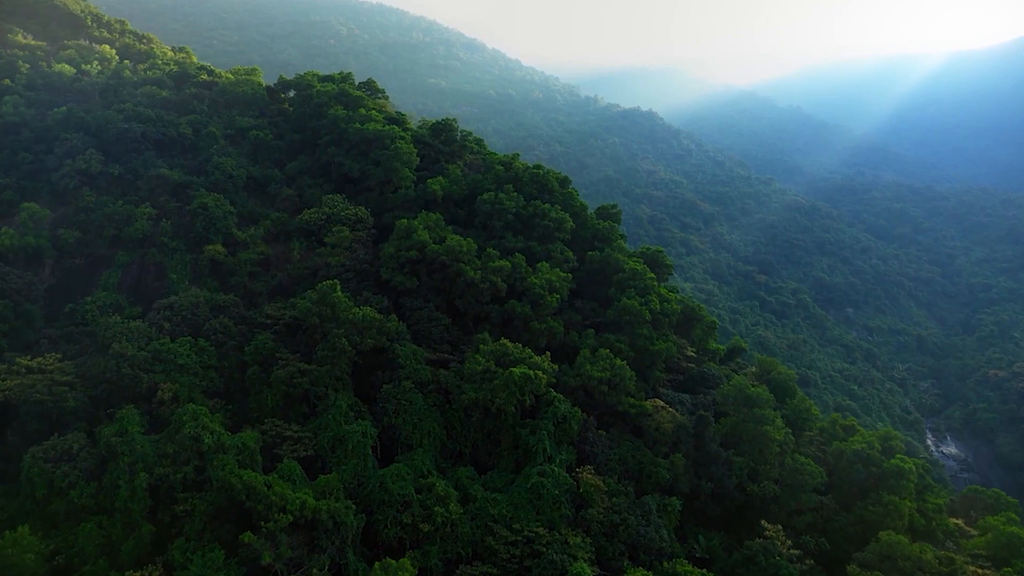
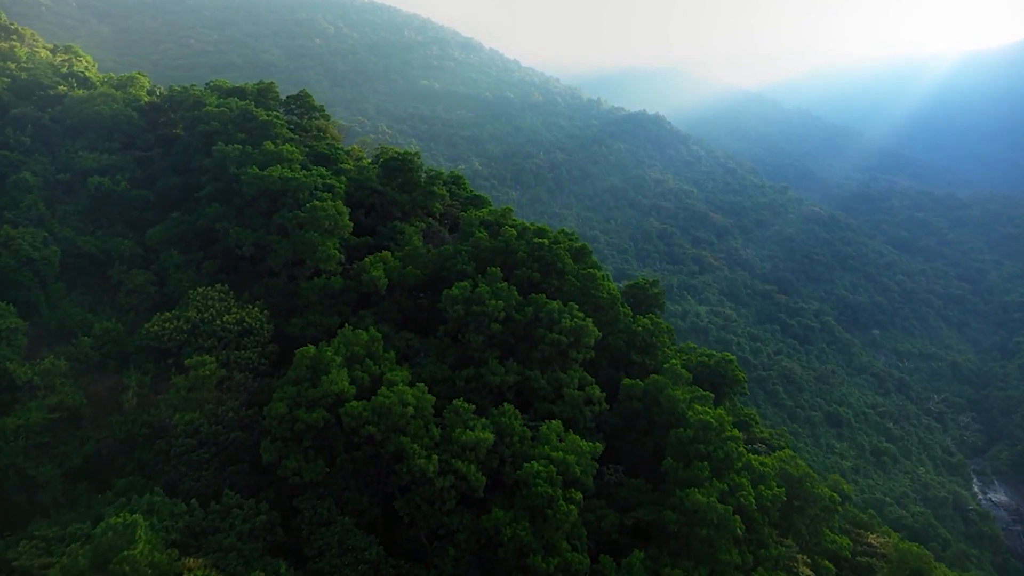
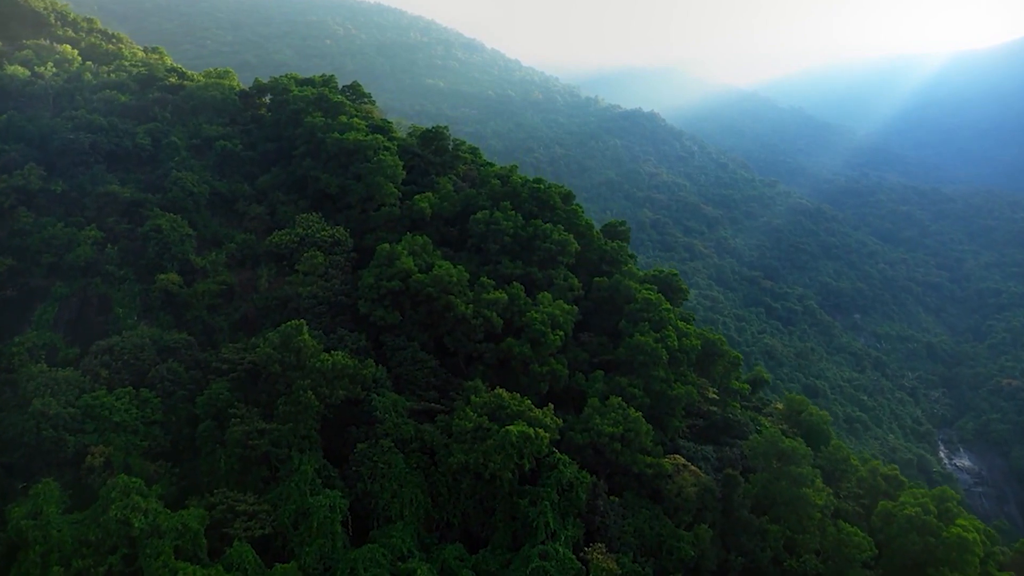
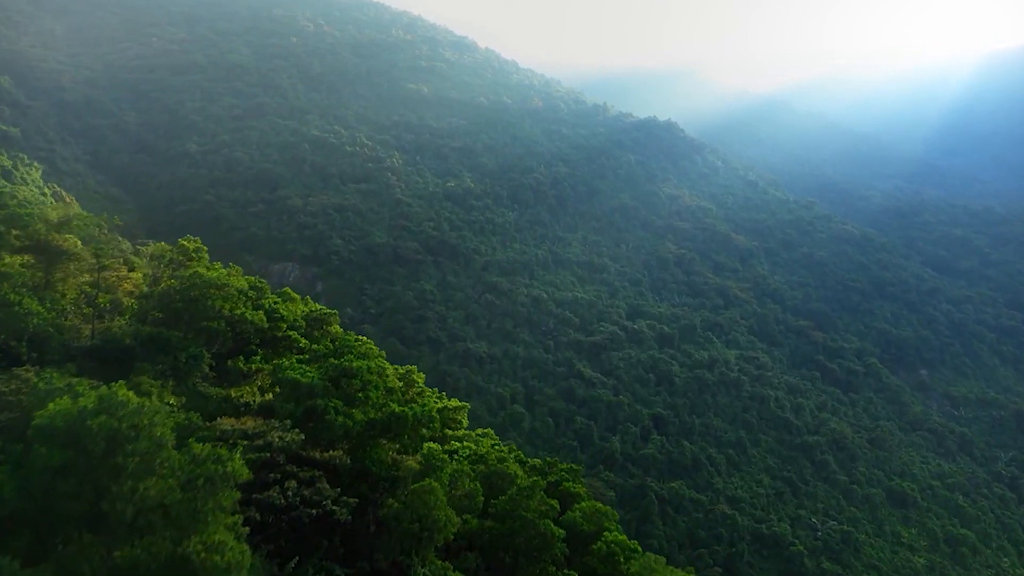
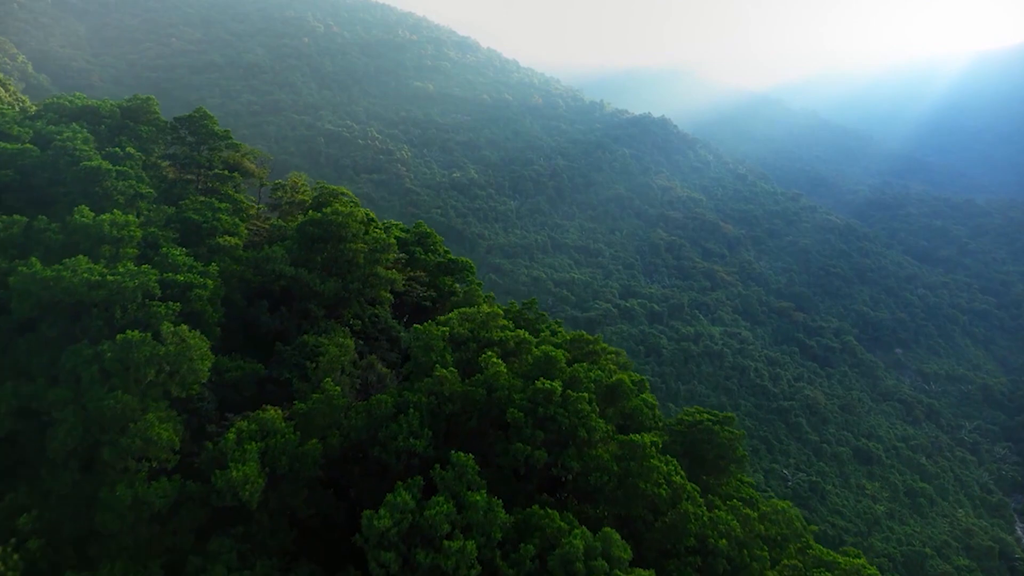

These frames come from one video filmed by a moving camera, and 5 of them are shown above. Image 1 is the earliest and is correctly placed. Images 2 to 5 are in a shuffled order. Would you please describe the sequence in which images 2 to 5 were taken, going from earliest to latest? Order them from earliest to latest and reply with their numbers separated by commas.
3, 2, 5, 4
